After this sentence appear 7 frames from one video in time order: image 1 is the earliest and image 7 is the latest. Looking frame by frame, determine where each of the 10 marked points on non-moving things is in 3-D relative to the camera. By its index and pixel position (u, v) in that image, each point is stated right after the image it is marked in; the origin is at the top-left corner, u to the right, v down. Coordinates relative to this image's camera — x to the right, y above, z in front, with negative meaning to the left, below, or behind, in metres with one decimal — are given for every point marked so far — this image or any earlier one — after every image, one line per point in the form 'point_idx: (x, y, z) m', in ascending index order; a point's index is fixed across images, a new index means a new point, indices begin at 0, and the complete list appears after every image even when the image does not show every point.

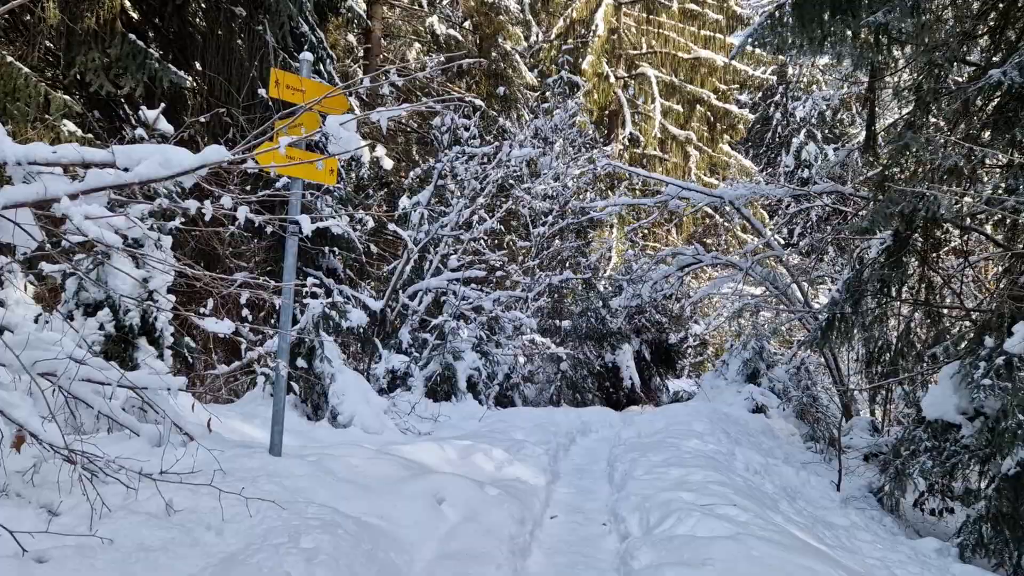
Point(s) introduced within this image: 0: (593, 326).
0: (+1.1, -0.5, +11.0) m
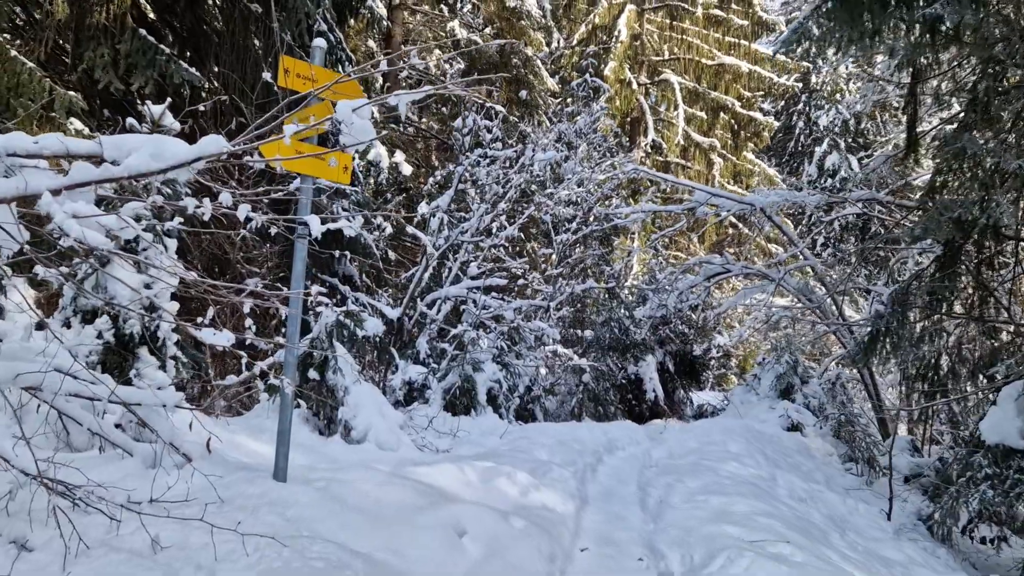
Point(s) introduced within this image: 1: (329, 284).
0: (+1.3, -0.6, +10.7) m
1: (-1.6, 0.0, +7.3) m
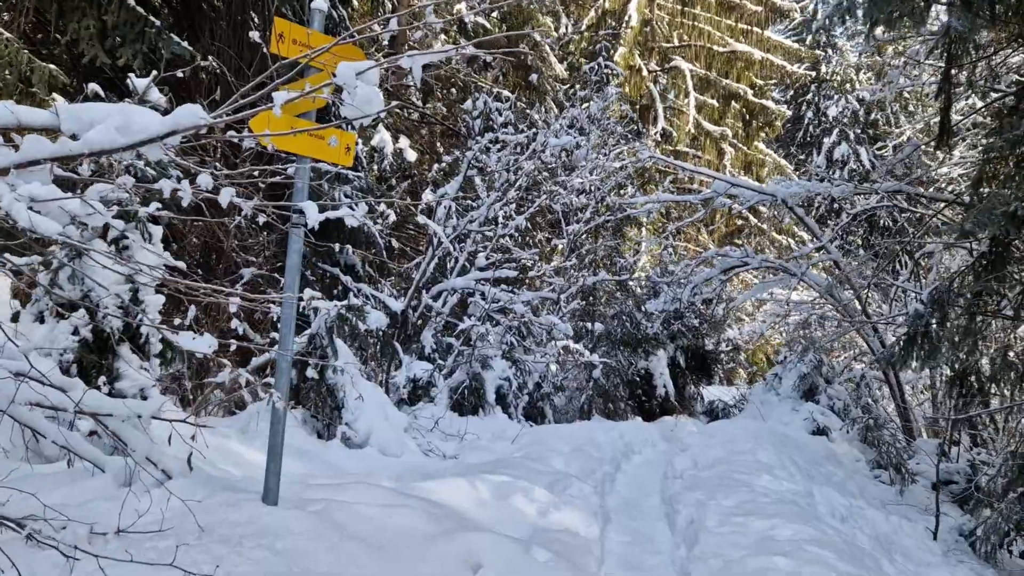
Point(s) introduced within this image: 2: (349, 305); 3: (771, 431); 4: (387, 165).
0: (+1.4, -0.5, +10.3) m
1: (-1.5, +0.1, +6.9) m
2: (-1.1, -0.1, +5.4) m
3: (+2.1, -1.2, +6.7) m
4: (-1.2, +1.2, +8.2) m
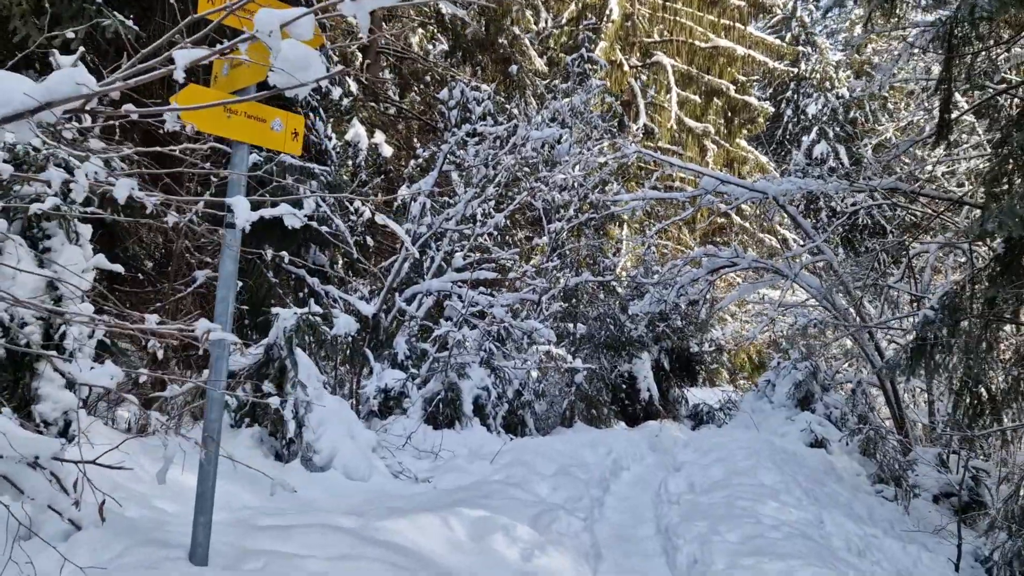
0: (+1.2, -0.6, +9.9) m
1: (-1.7, +0.1, +6.4) m
2: (-1.2, -0.1, +4.9) m
3: (+1.9, -1.2, +6.3) m
4: (-1.4, +1.2, +7.7) m
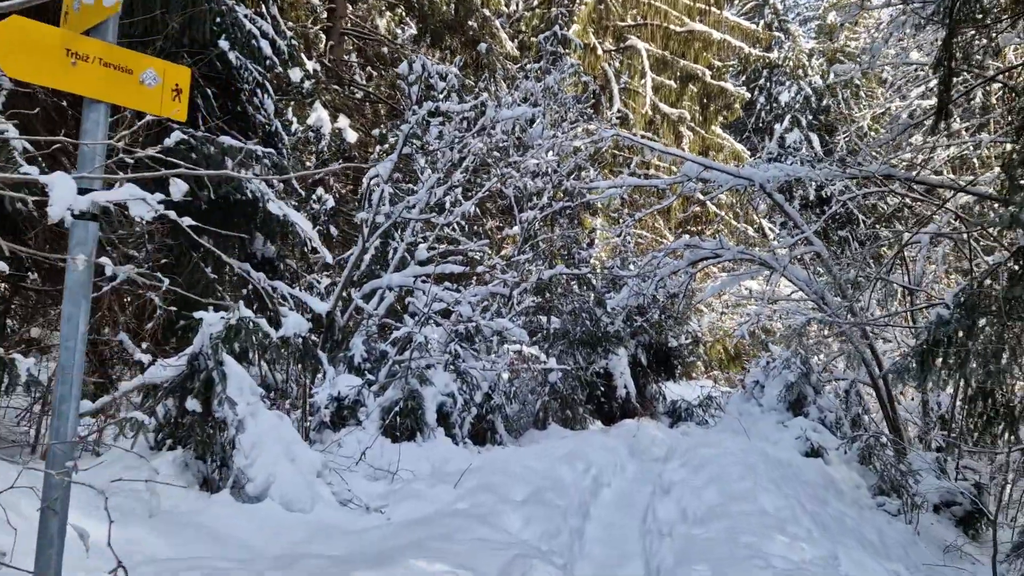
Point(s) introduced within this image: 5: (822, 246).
0: (+0.8, -0.5, +9.3) m
1: (-1.9, +0.1, +5.7) m
2: (-1.4, -0.1, +4.3) m
3: (+1.7, -1.1, +5.8) m
4: (-1.7, +1.2, +7.0) m
5: (+2.8, +0.4, +7.6) m
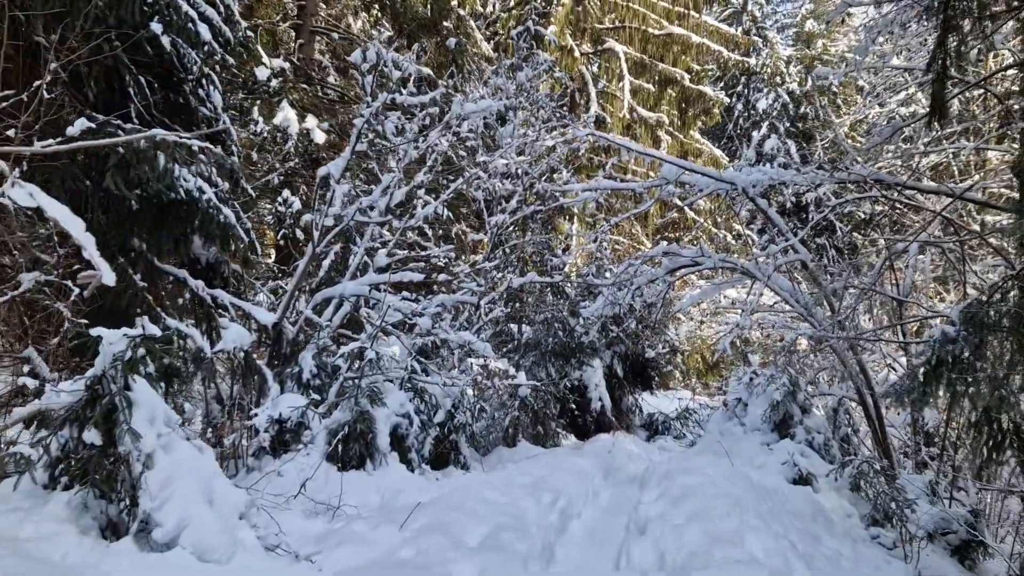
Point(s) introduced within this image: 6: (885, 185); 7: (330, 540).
0: (+0.5, -0.6, +8.8) m
1: (-2.1, +0.1, +5.2) m
2: (-1.5, -0.2, +3.8) m
3: (+1.5, -1.2, +5.4) m
4: (-1.9, +1.2, +6.5) m
5: (+2.5, +0.3, +7.2) m
6: (+3.1, +0.9, +6.9) m
7: (-0.8, -1.1, +3.6) m
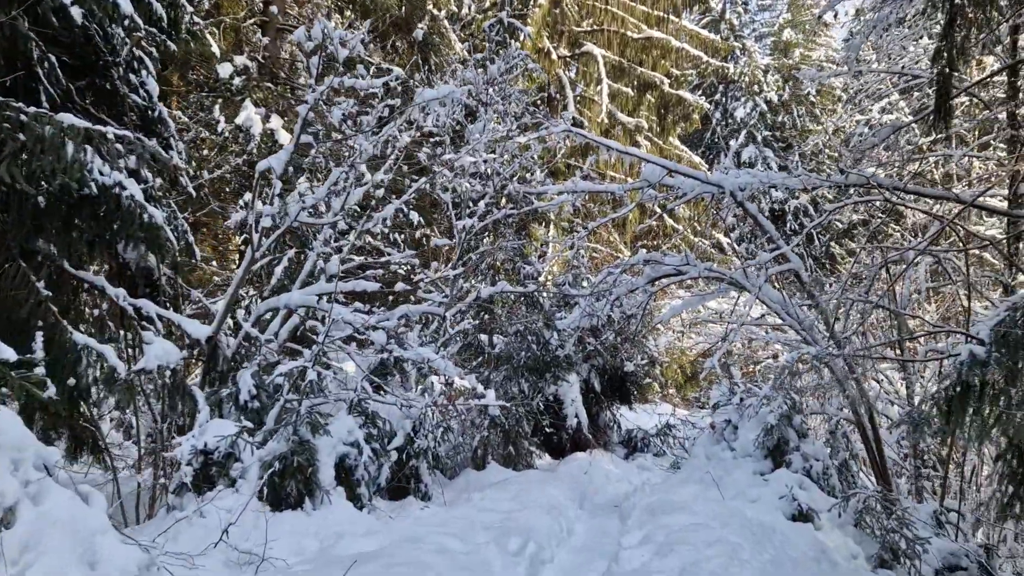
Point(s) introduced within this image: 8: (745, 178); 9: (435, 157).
0: (+0.2, -0.7, +8.2) m
1: (-2.3, 0.0, +4.5) m
2: (-1.7, -0.2, +3.1) m
3: (+1.3, -1.3, +4.8) m
4: (-2.2, +1.1, +5.8) m
5: (+2.3, +0.2, +6.6) m
6: (+2.8, +0.8, +6.4) m
7: (-0.9, -1.1, +2.9) m
8: (+1.9, +0.9, +6.6) m
9: (-0.6, +1.1, +6.9) m
